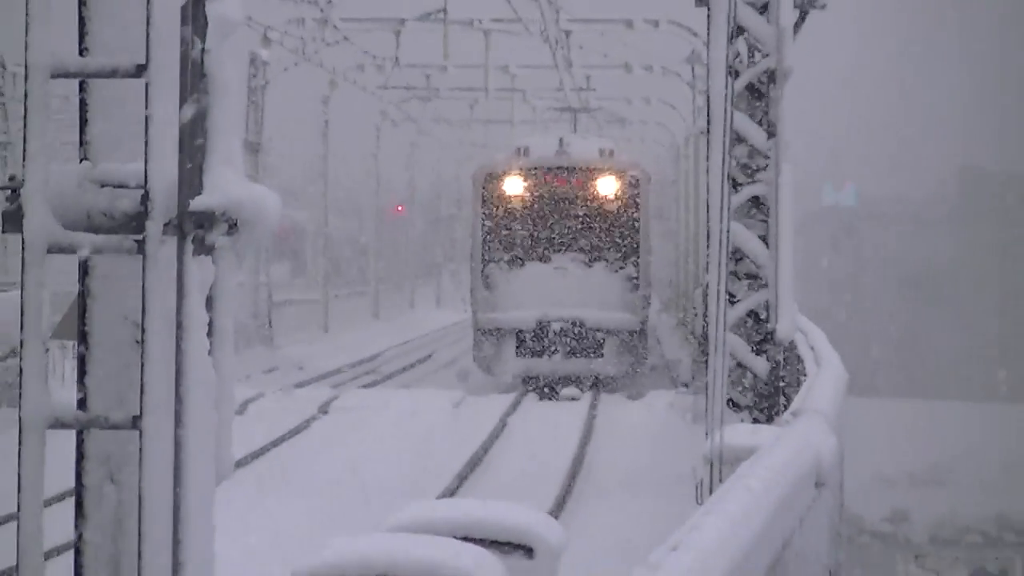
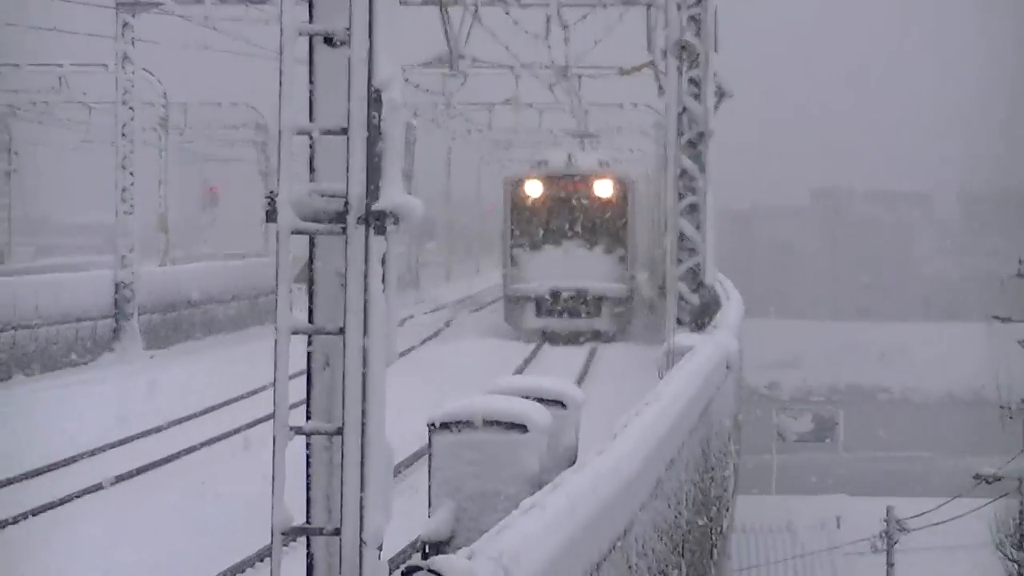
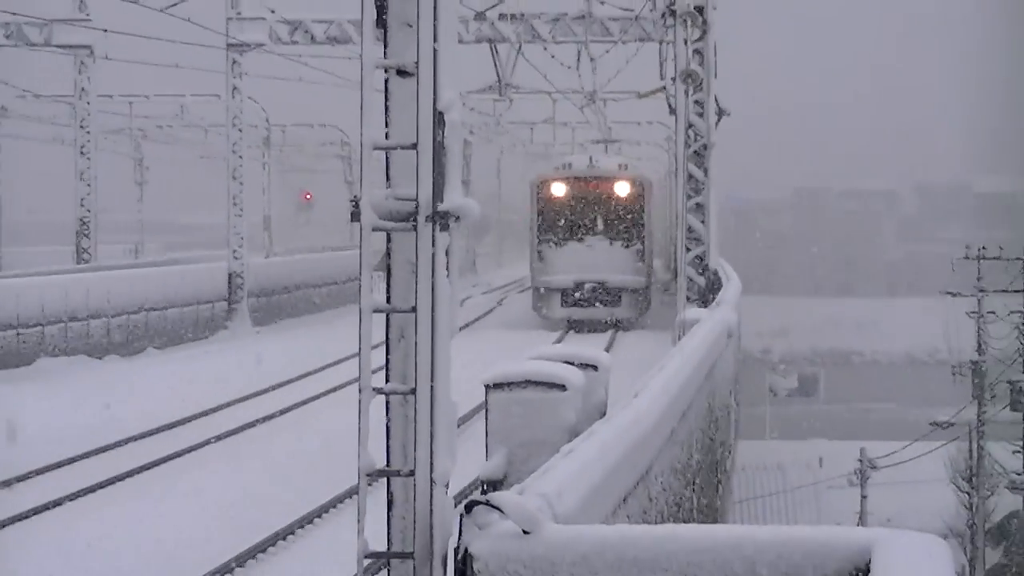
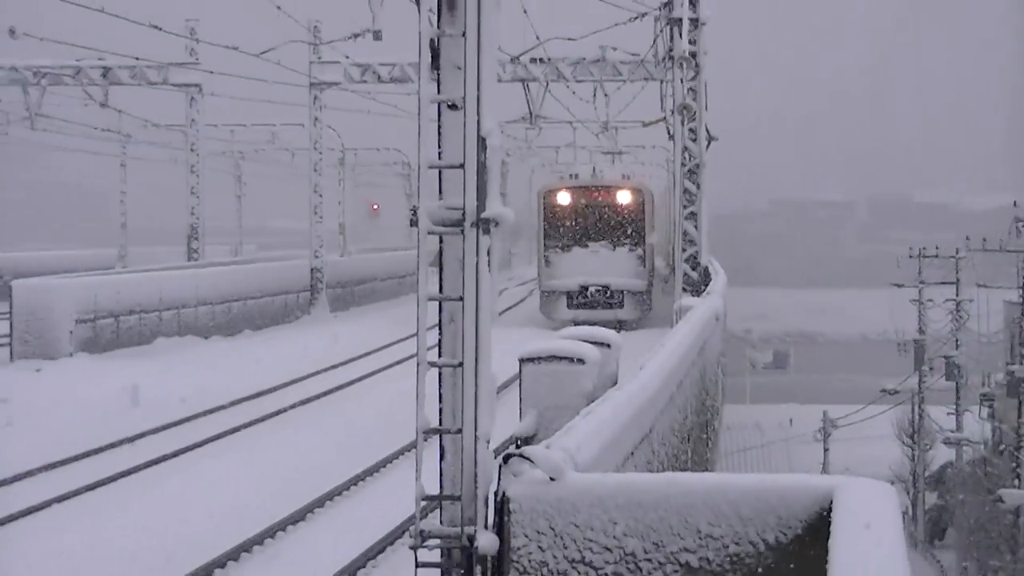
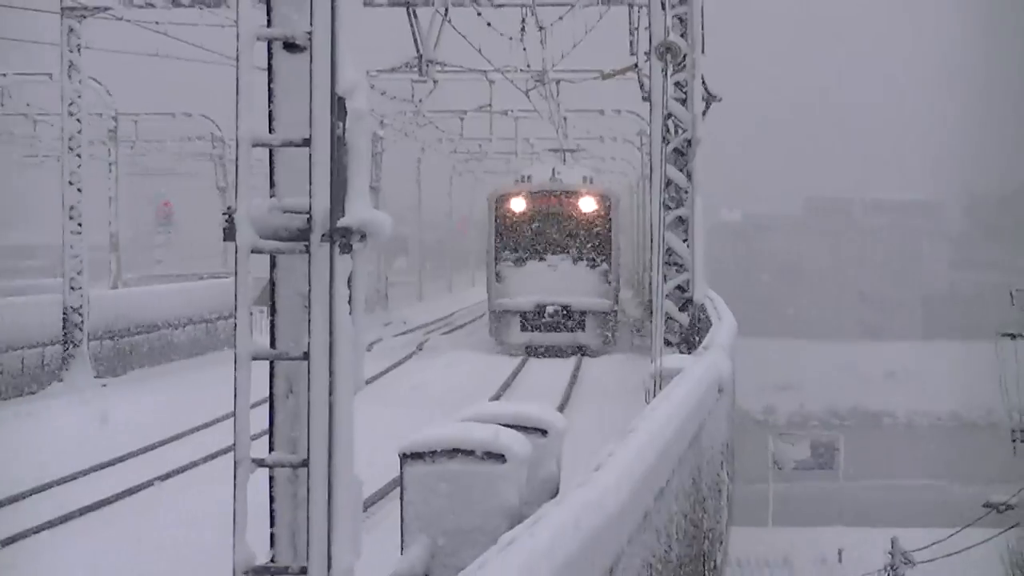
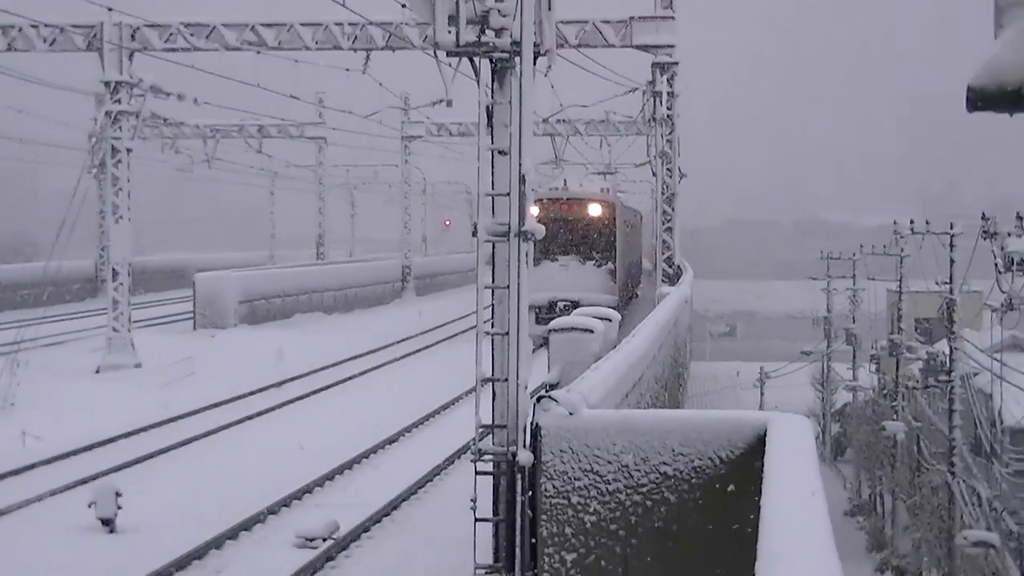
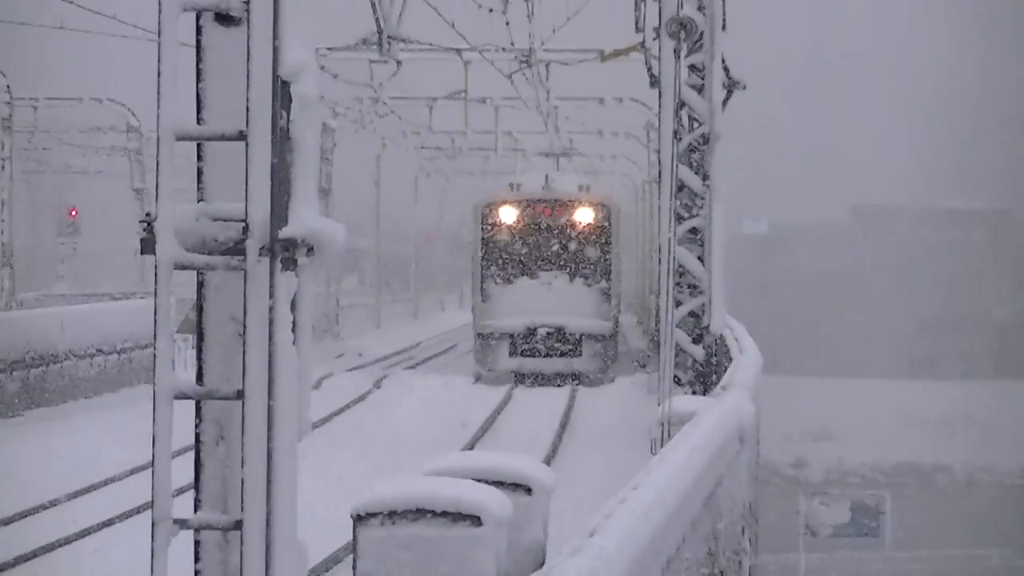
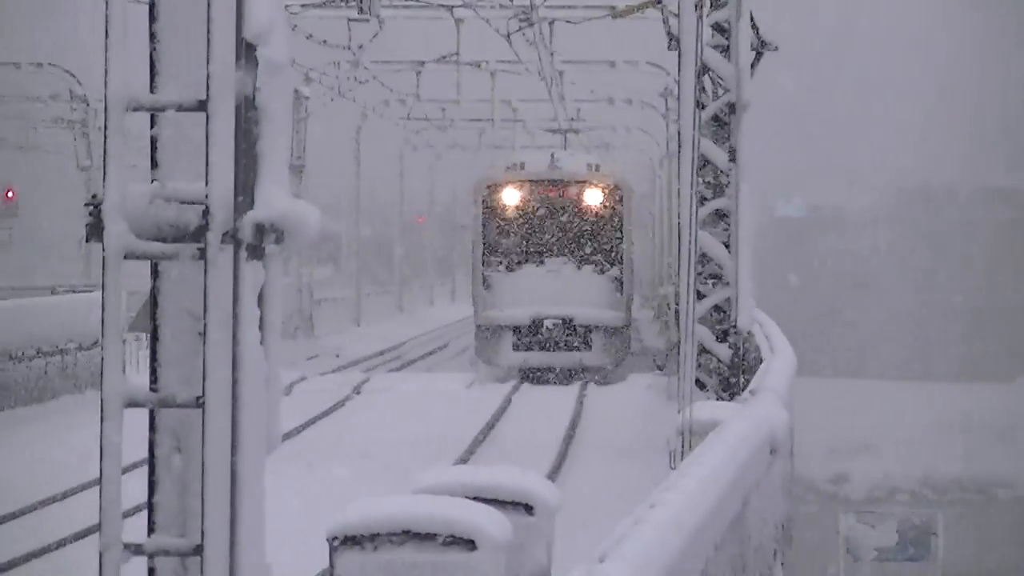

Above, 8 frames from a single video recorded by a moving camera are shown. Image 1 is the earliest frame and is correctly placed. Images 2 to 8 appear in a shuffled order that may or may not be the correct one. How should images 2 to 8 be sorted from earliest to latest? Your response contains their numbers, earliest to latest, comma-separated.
8, 7, 5, 2, 3, 4, 6
